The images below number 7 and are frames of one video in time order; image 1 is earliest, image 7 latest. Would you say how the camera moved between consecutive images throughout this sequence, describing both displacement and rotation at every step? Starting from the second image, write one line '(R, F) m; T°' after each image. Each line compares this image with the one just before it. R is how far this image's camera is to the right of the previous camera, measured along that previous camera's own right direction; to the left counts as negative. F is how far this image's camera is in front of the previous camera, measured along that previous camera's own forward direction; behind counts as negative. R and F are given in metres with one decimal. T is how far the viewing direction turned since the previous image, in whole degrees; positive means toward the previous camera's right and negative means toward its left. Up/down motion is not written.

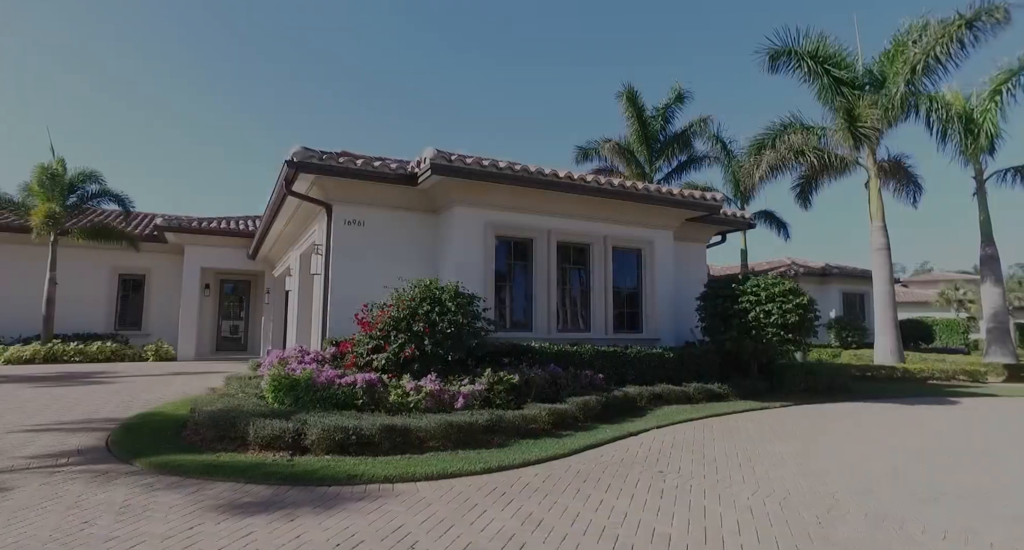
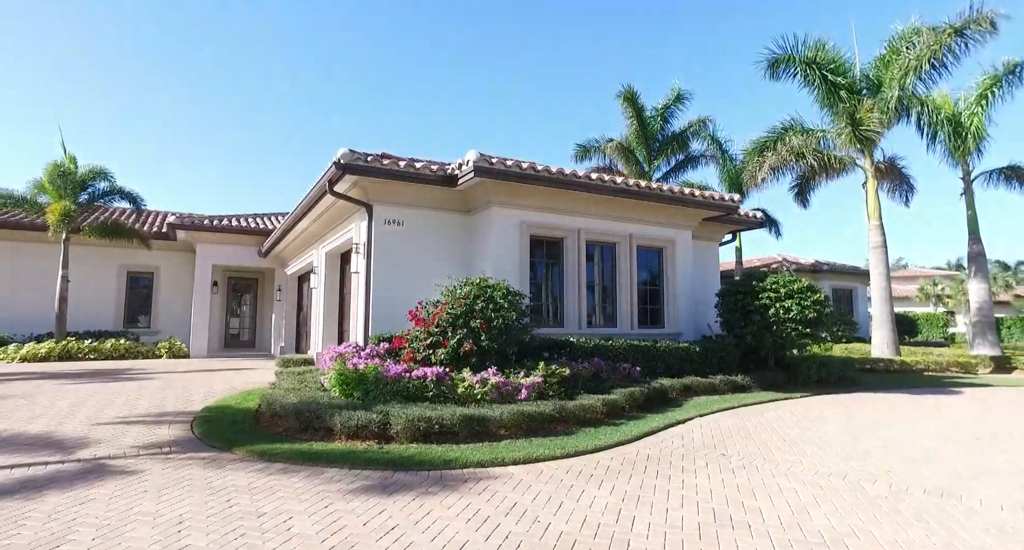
(-0.9, -0.4) m; +2°
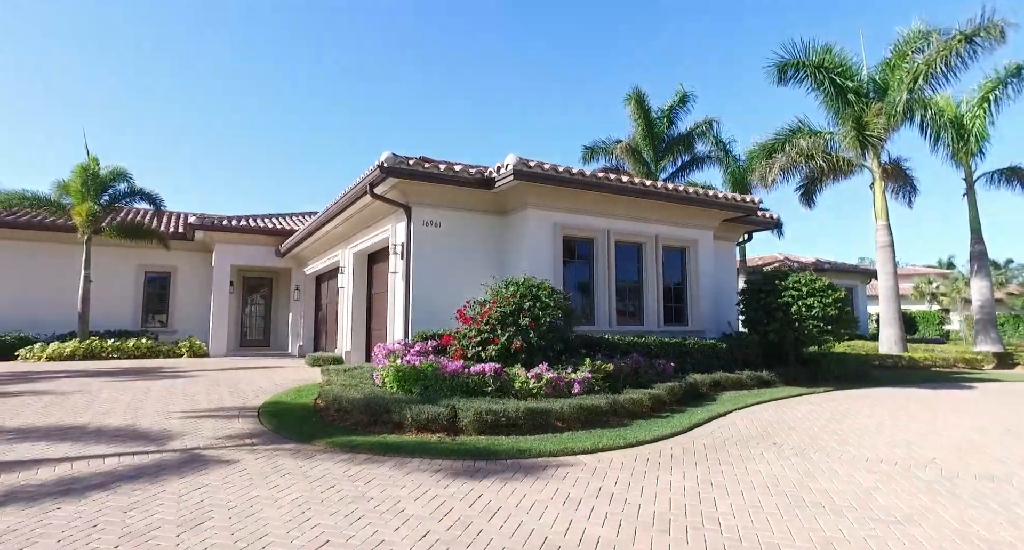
(-0.7, -0.3) m; +1°
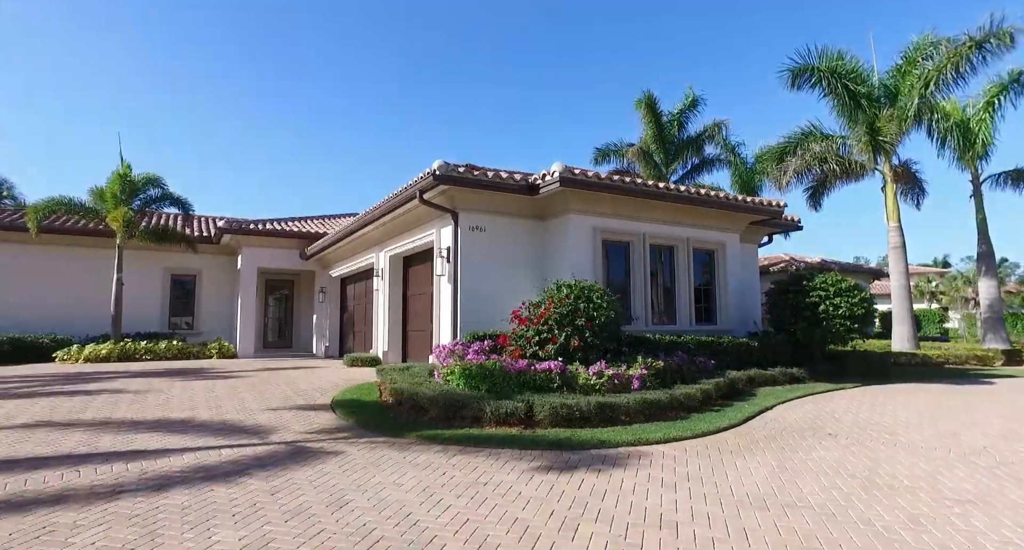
(-0.9, -0.4) m; 0°
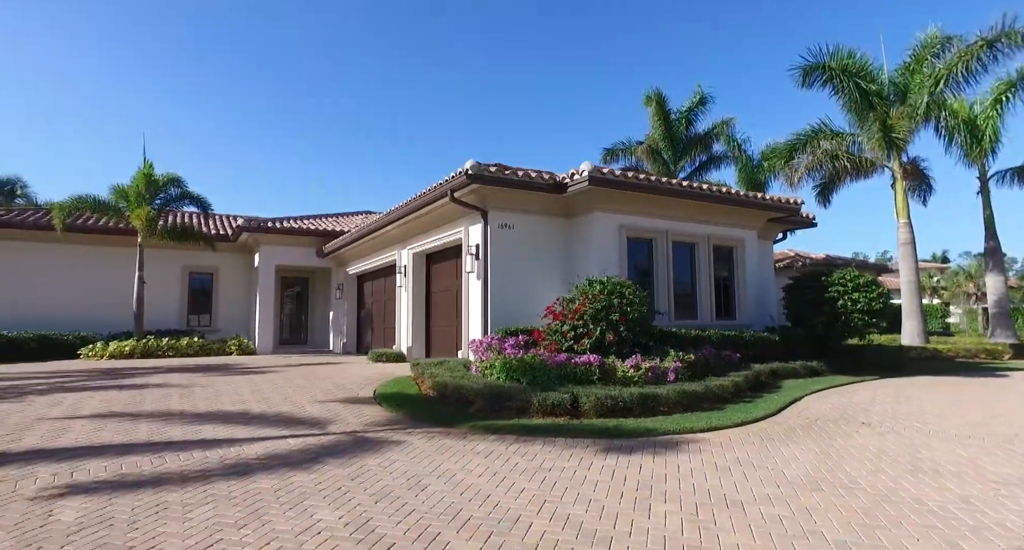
(-0.6, -0.3) m; 0°
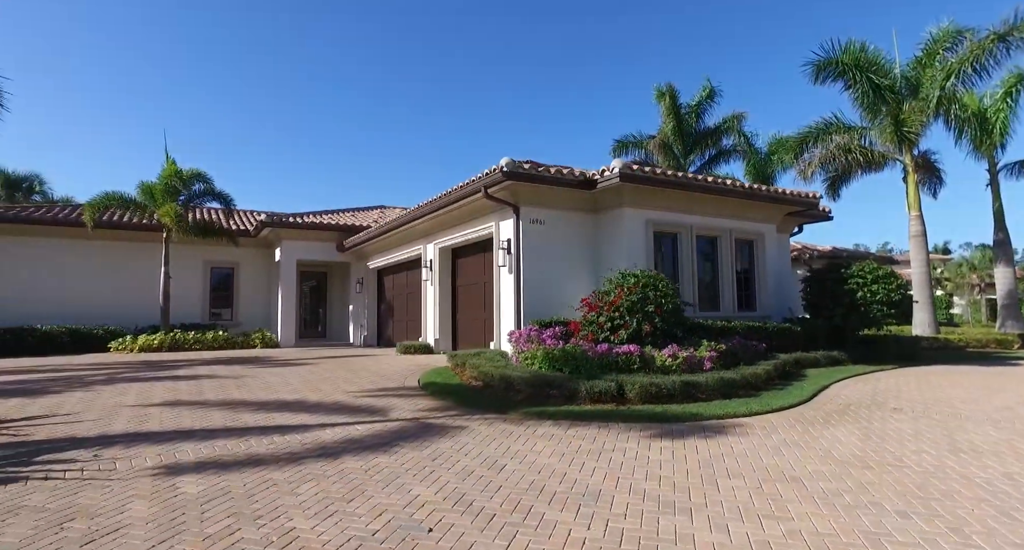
(-0.6, -0.3) m; 0°
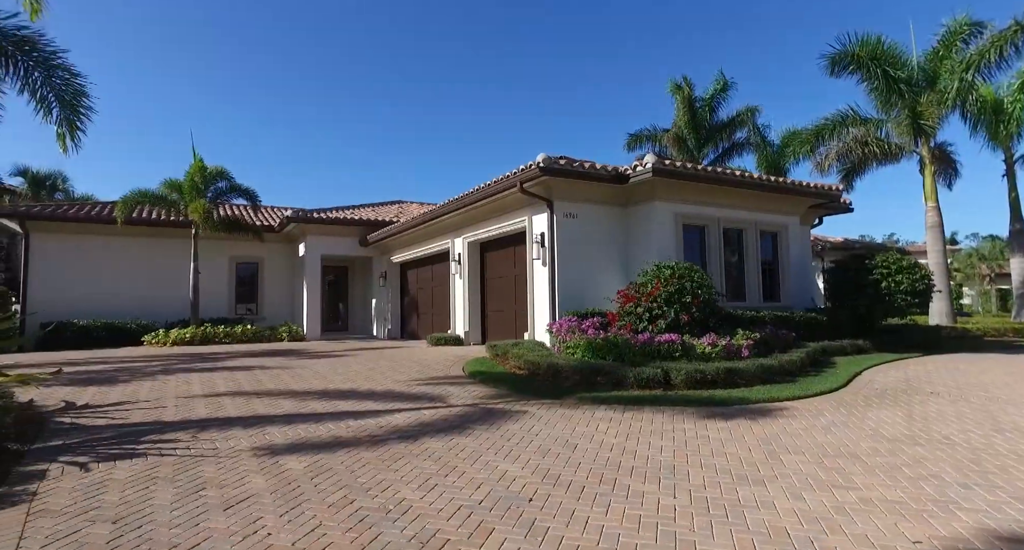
(-0.6, -0.3) m; 0°
